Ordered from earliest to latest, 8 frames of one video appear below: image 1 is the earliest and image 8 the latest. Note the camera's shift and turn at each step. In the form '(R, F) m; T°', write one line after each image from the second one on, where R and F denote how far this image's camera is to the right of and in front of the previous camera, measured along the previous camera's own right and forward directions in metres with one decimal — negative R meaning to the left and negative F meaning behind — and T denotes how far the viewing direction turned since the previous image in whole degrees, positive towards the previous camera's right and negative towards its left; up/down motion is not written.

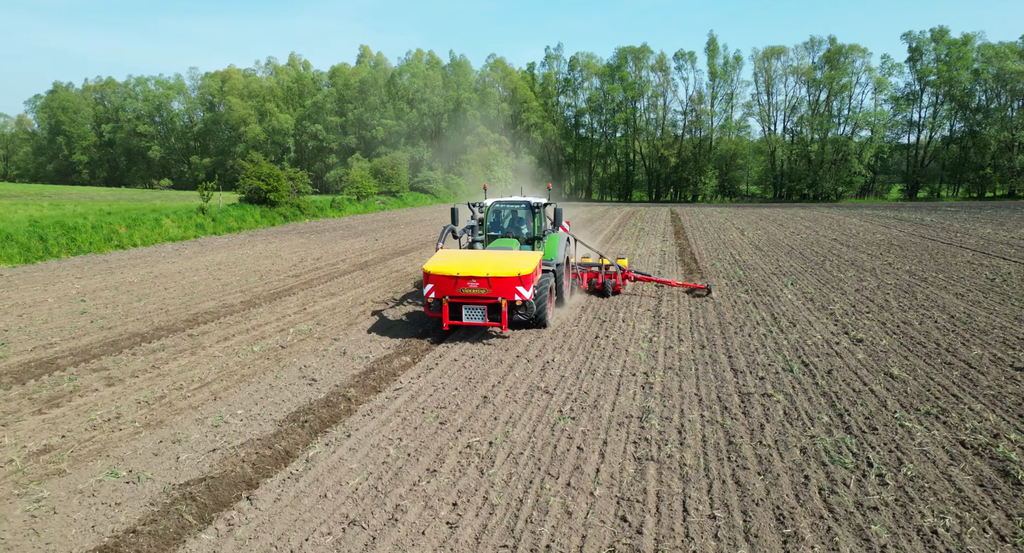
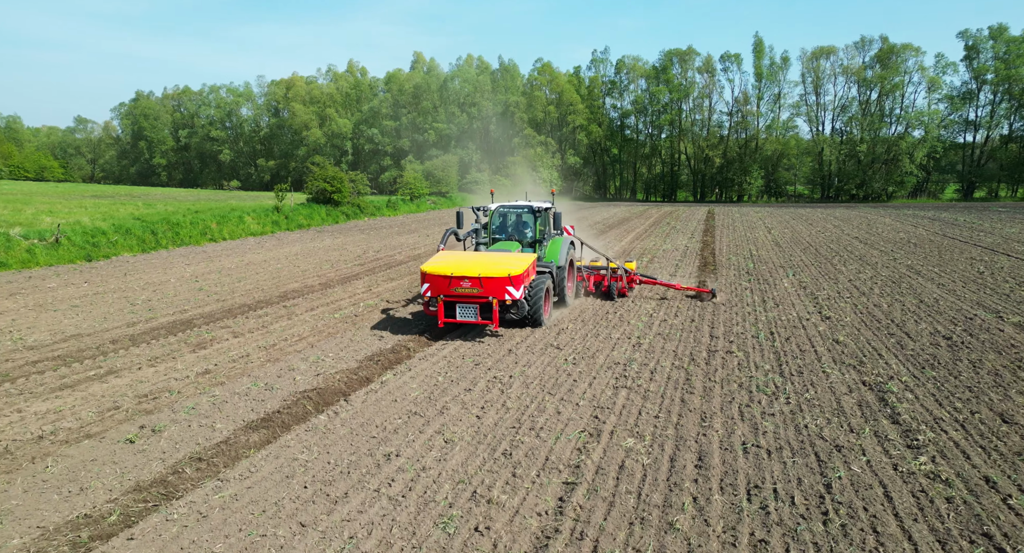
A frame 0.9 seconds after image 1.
(+0.4, -1.8) m; -5°
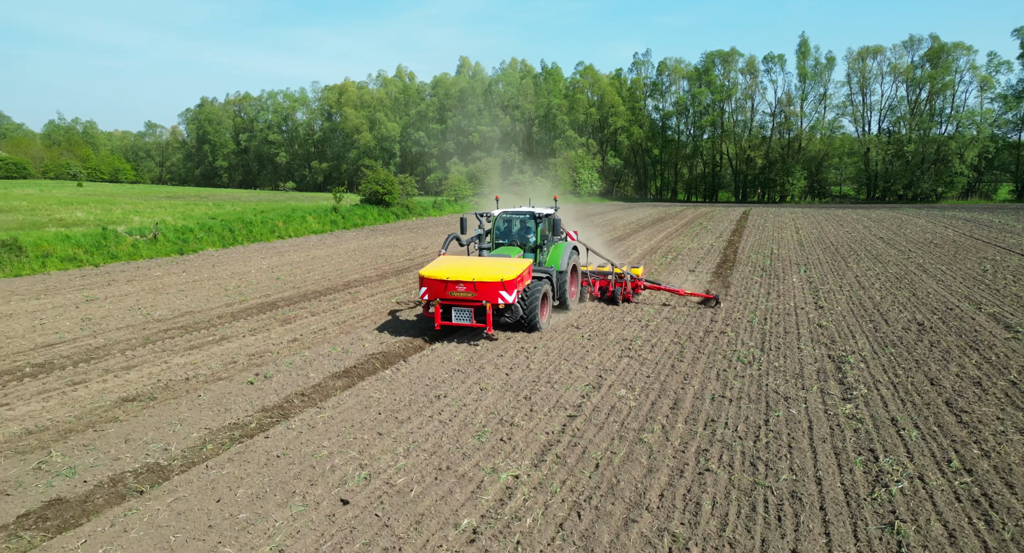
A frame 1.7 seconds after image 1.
(+0.3, -1.5) m; -5°
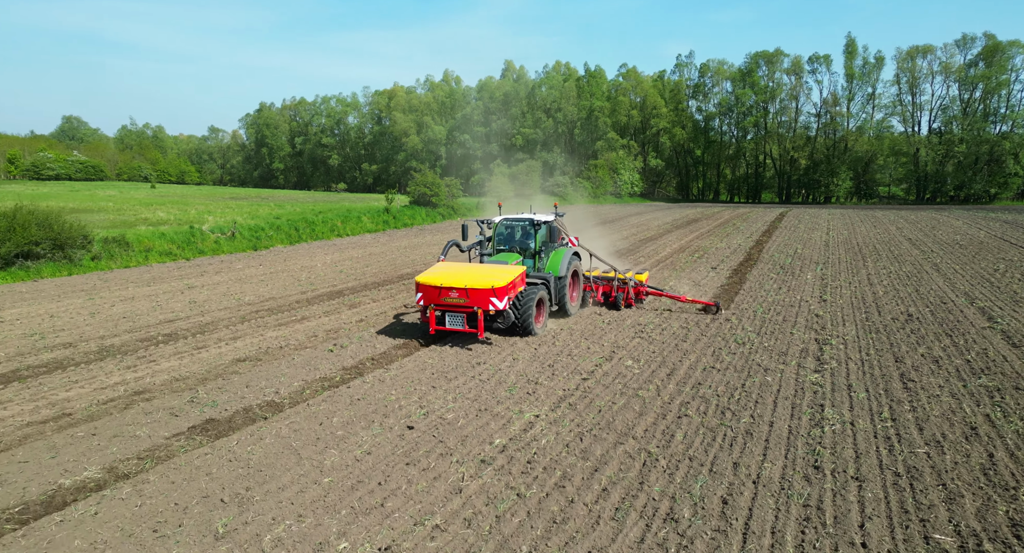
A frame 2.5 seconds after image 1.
(+0.2, -1.5) m; -5°
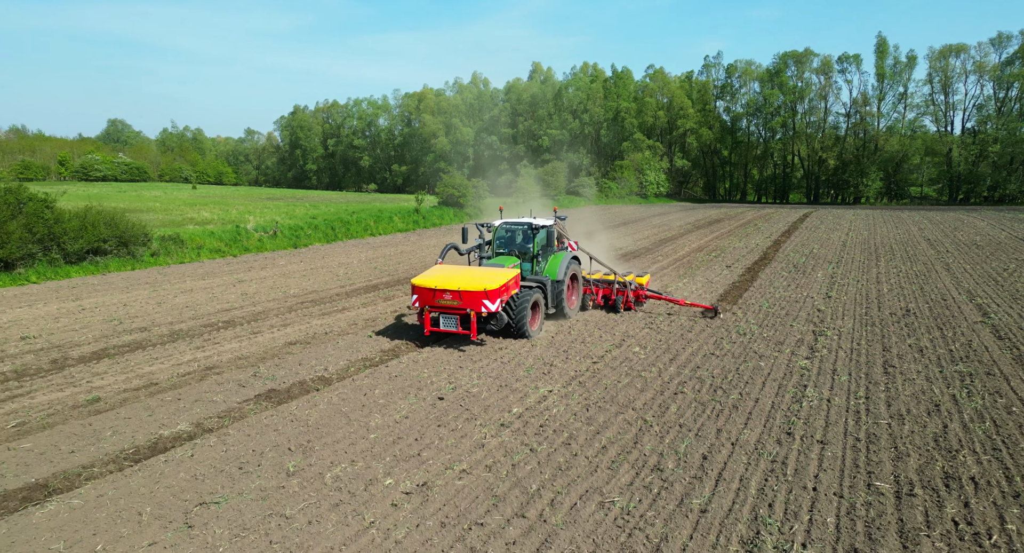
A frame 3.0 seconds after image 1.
(+0.1, -0.9) m; -3°
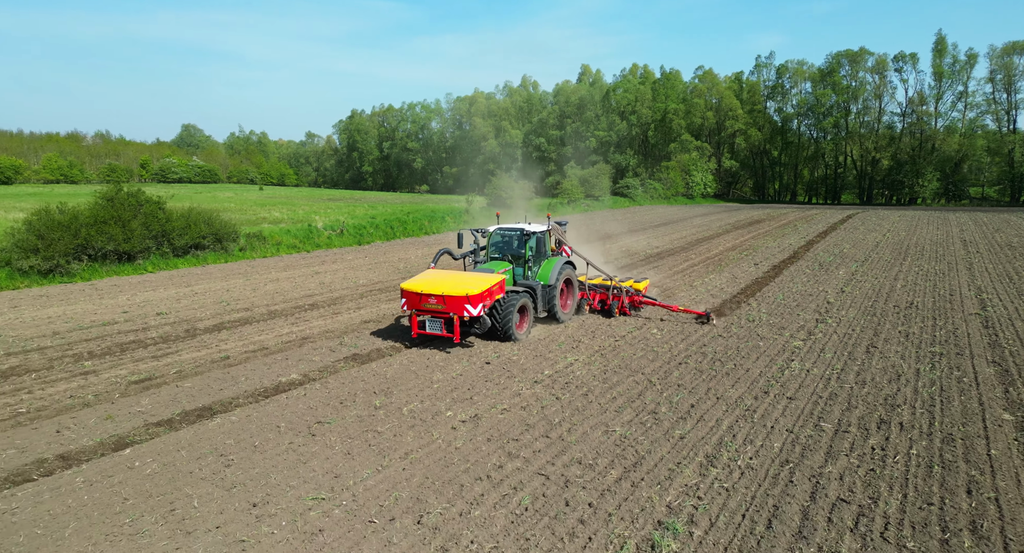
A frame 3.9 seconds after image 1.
(+0.2, -1.6) m; -5°
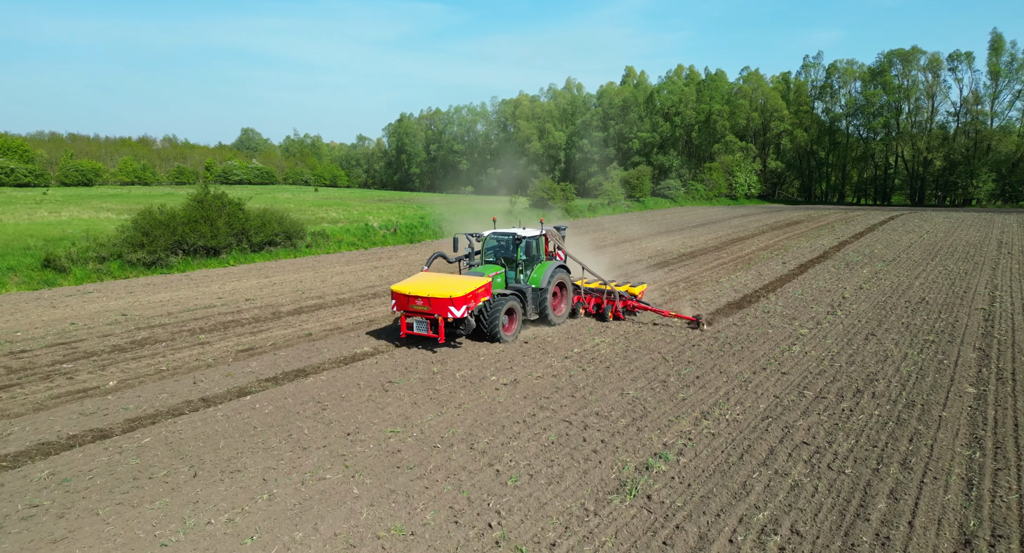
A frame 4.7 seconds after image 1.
(+0.1, -1.4) m; -5°
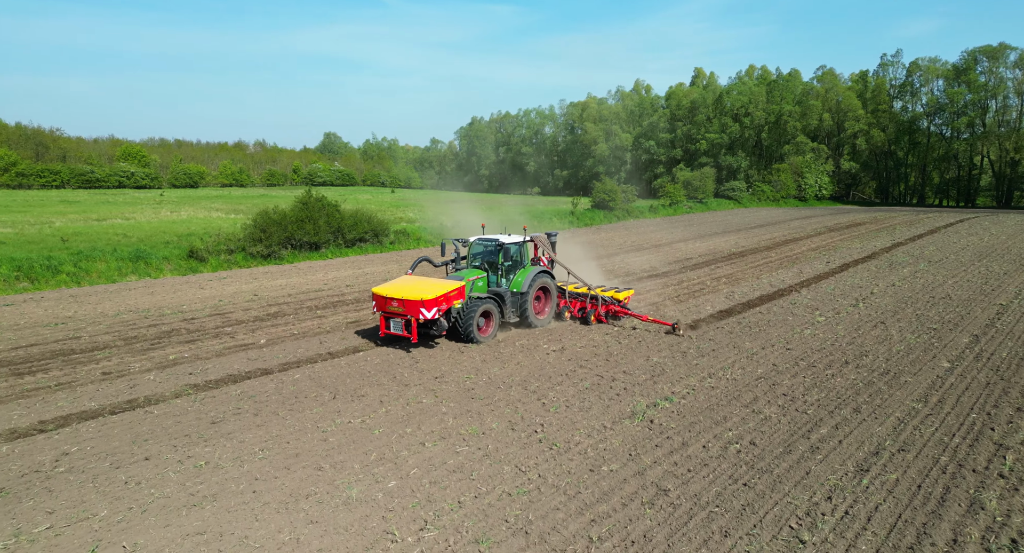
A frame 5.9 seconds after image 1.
(+0.3, -2.1) m; -7°
